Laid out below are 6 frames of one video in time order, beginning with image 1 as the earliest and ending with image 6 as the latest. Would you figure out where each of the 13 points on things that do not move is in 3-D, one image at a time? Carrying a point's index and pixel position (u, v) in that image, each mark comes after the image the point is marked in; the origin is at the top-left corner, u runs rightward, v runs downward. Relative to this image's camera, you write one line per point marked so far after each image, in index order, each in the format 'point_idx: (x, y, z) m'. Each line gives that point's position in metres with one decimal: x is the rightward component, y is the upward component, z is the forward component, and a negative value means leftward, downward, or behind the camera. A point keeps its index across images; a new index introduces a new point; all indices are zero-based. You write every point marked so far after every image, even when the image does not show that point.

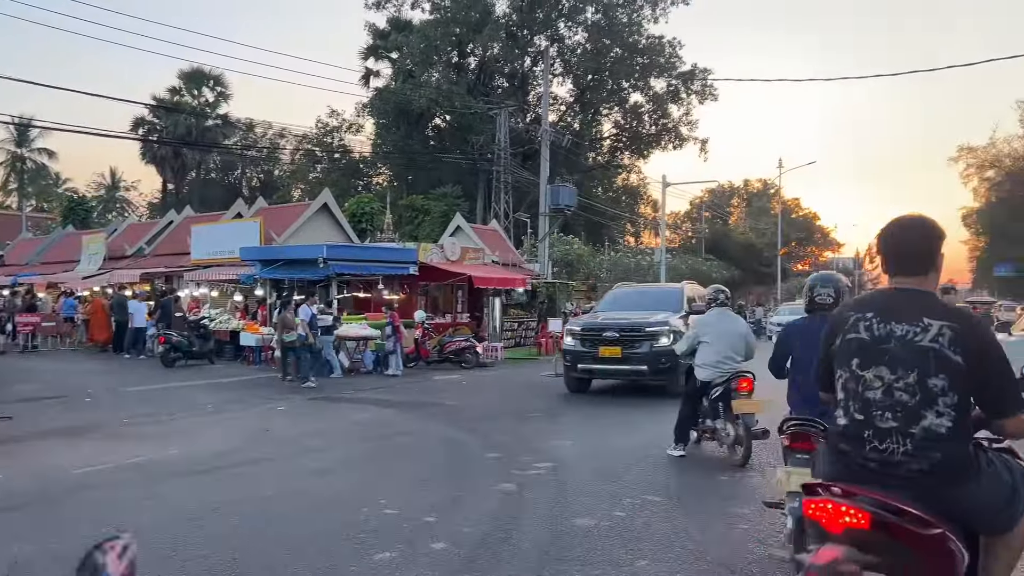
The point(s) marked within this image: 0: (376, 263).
0: (-3.3, +0.6, +19.7) m
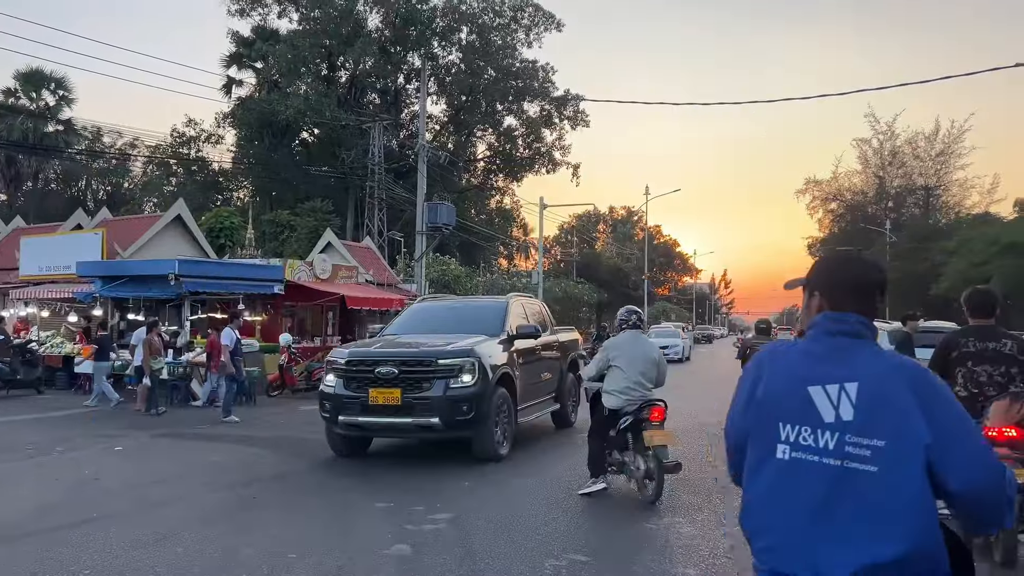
0: (-6.0, +0.1, +17.9) m
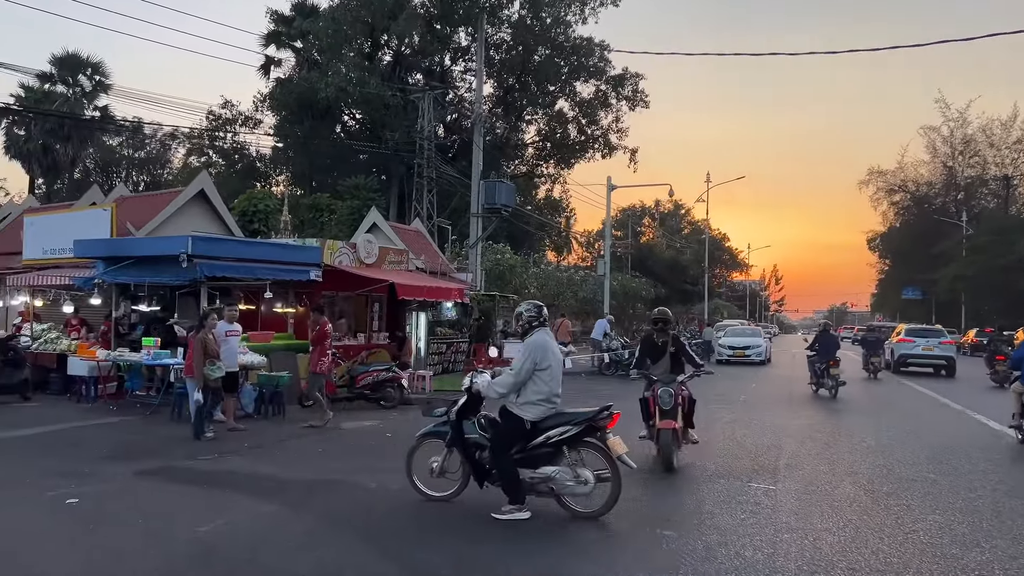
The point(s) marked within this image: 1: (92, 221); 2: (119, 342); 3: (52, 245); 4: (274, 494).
0: (-4.4, +0.4, +14.7) m
1: (-8.8, +1.4, +16.9) m
2: (-7.3, -1.0, +15.0) m
3: (-10.0, +0.9, +17.8) m
4: (-2.1, -1.9, +7.3) m
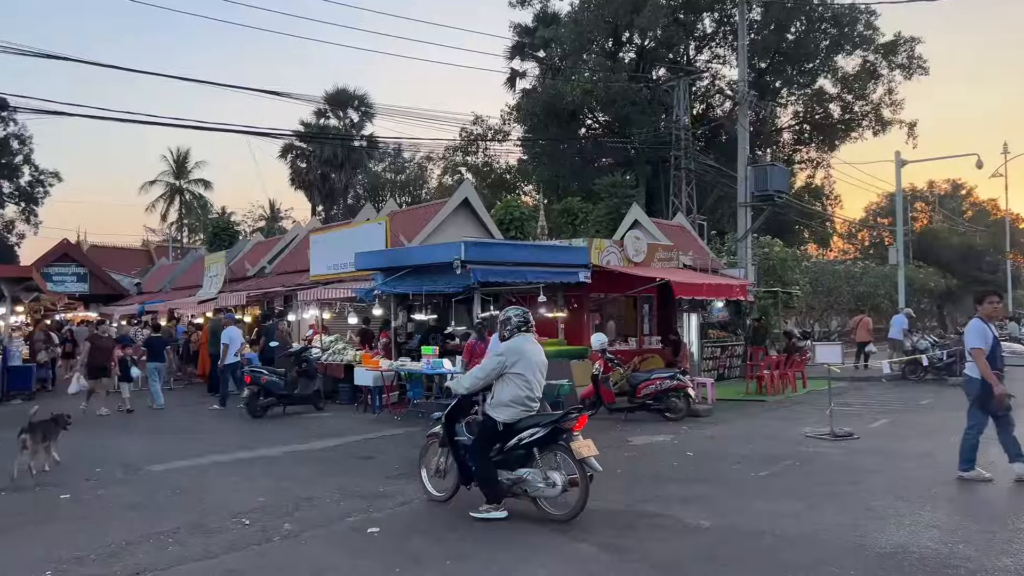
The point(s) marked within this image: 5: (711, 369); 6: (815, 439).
0: (+0.4, +0.4, +14.0) m
1: (-3.1, +1.2, +17.4) m
2: (-2.1, -1.2, +15.1) m
3: (-4.1, +0.6, +18.6) m
4: (+0.6, -1.8, +6.2) m
5: (+4.5, -1.9, +18.5) m
6: (+3.7, -1.8, +9.9) m
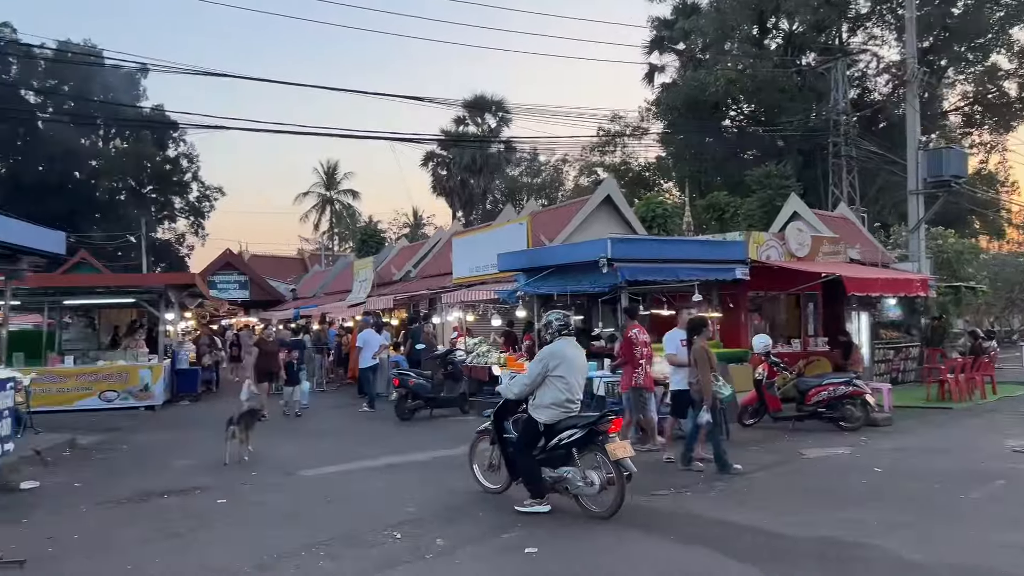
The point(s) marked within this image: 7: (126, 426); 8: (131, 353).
0: (+2.9, +0.4, +13.2) m
1: (0.0, +1.1, +17.1) m
2: (+0.6, -1.2, +14.6) m
3: (-0.8, +0.6, +18.4) m
4: (+1.7, -1.8, +5.4) m
5: (+7.7, -1.8, +16.9) m
6: (+5.4, -1.8, +8.6) m
7: (-6.3, -2.3, +13.3) m
8: (-7.6, -1.3, +16.1) m
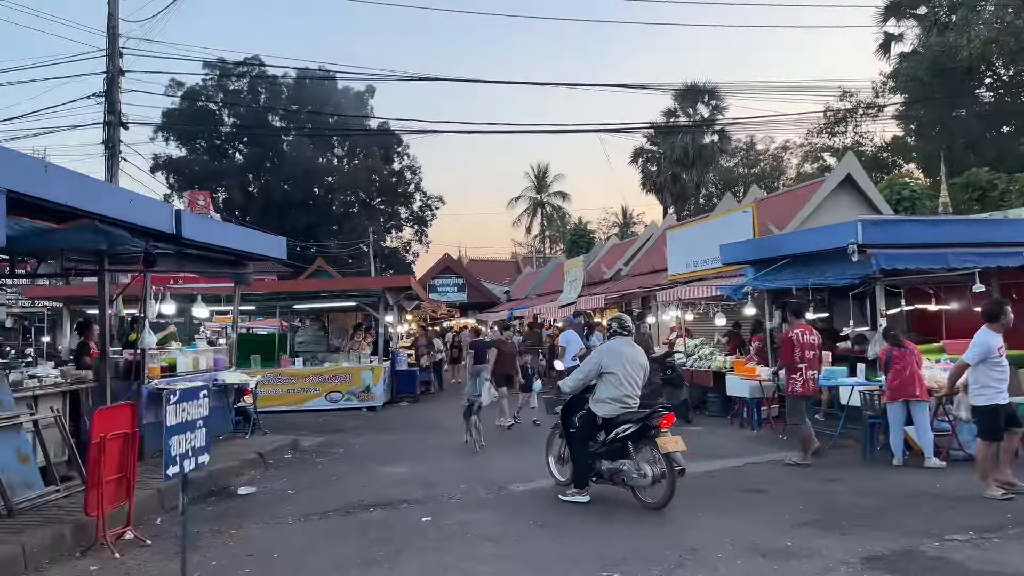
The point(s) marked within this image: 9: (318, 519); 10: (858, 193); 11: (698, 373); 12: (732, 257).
0: (+6.0, +0.5, +11.0) m
1: (+4.2, +1.2, +15.6) m
2: (+4.2, -1.1, +13.0) m
3: (+3.9, +0.7, +17.0) m
4: (+3.0, -1.7, +3.8) m
5: (+11.7, -1.5, +13.4) m
6: (+7.4, -1.6, +5.9) m
7: (-2.7, -2.3, +13.5) m
8: (-3.2, -1.4, +16.6) m
9: (-1.5, -1.8, +6.4) m
10: (+7.2, +2.0, +17.0) m
11: (+3.1, -1.4, +13.5) m
12: (+3.6, +0.5, +13.2) m
